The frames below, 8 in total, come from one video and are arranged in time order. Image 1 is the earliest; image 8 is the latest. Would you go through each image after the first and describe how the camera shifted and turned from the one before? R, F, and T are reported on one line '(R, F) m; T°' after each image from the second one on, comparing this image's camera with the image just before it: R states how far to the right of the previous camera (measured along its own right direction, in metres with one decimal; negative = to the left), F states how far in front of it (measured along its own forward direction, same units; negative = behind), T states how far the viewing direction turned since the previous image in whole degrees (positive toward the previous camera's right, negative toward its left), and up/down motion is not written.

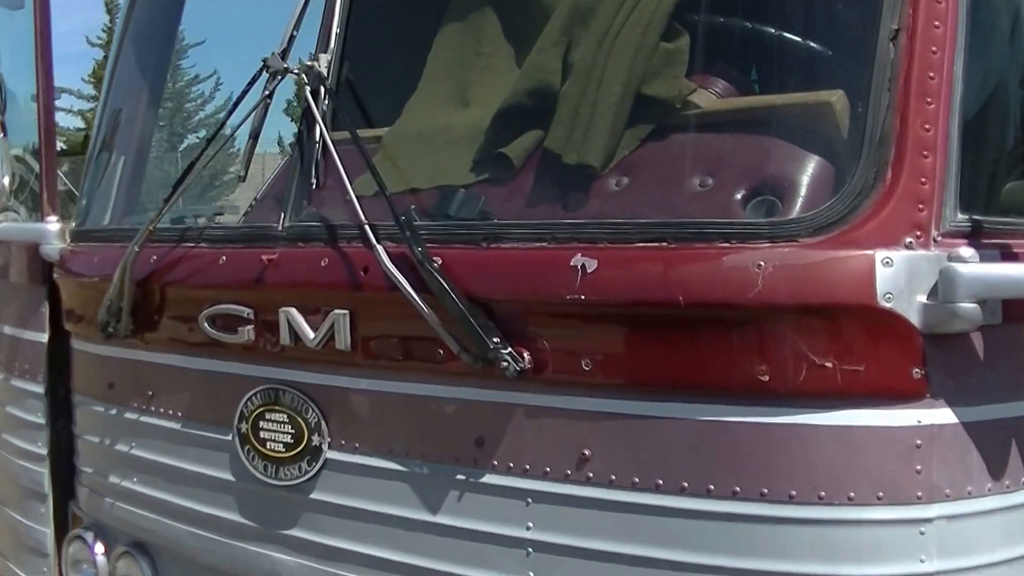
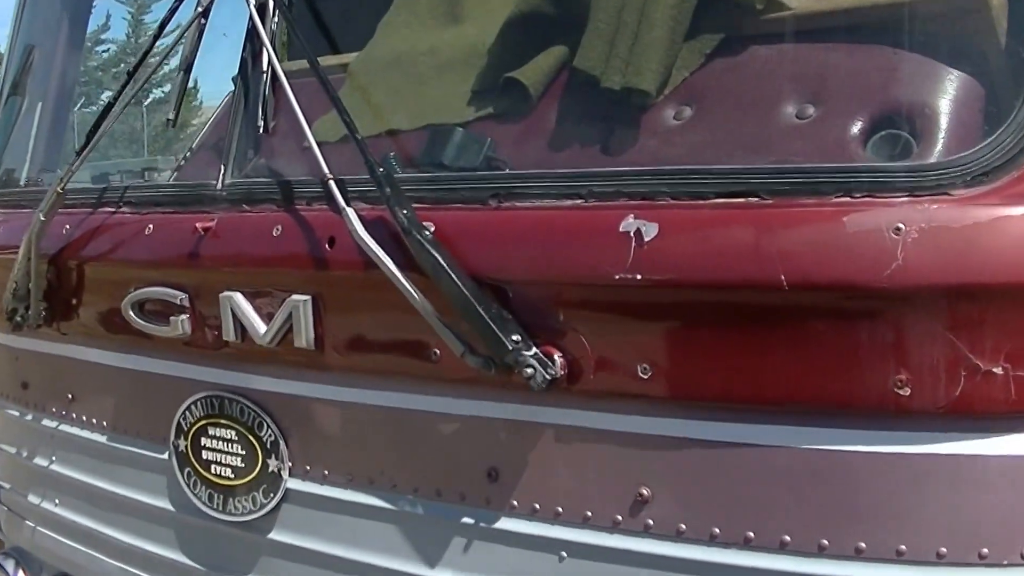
(-0.1, +0.9) m; +1°
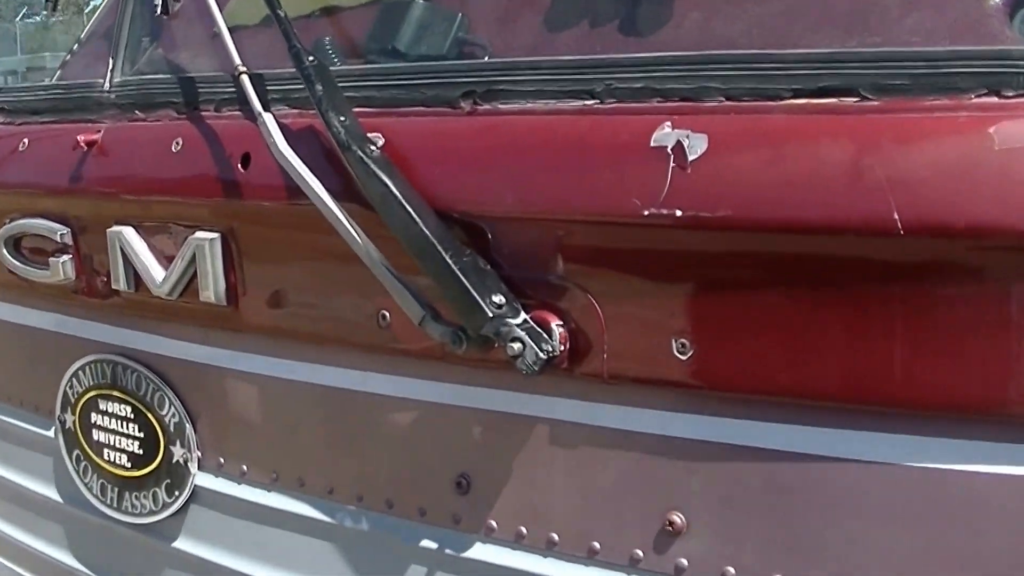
(0.0, +0.7) m; +1°
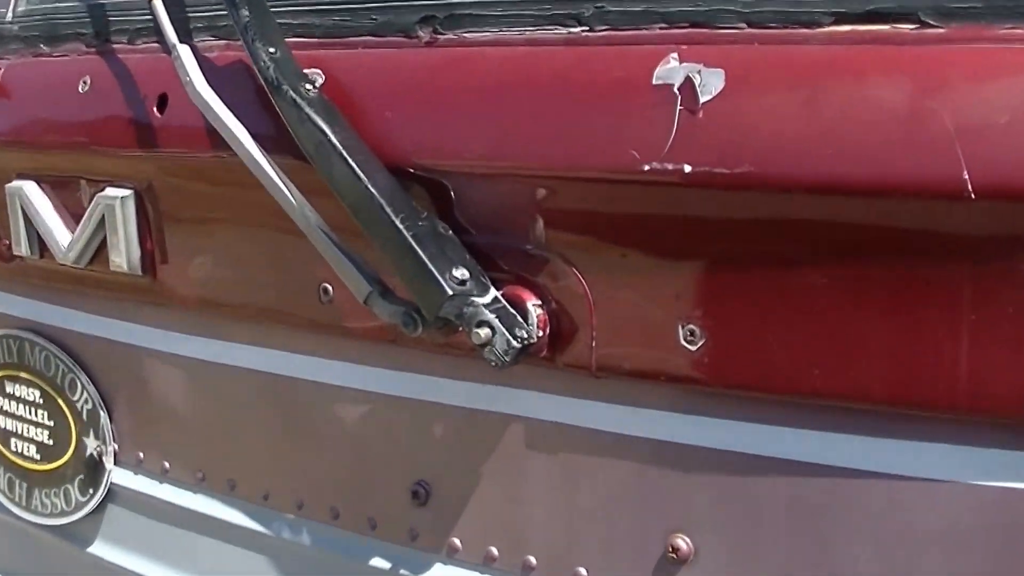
(0.0, +0.3) m; +1°
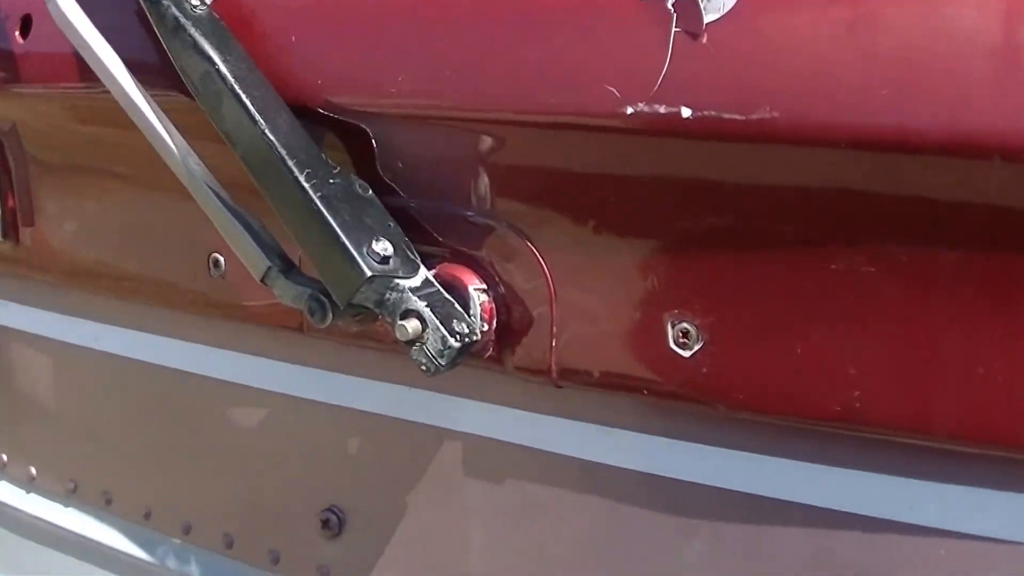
(0.0, +0.3) m; +1°
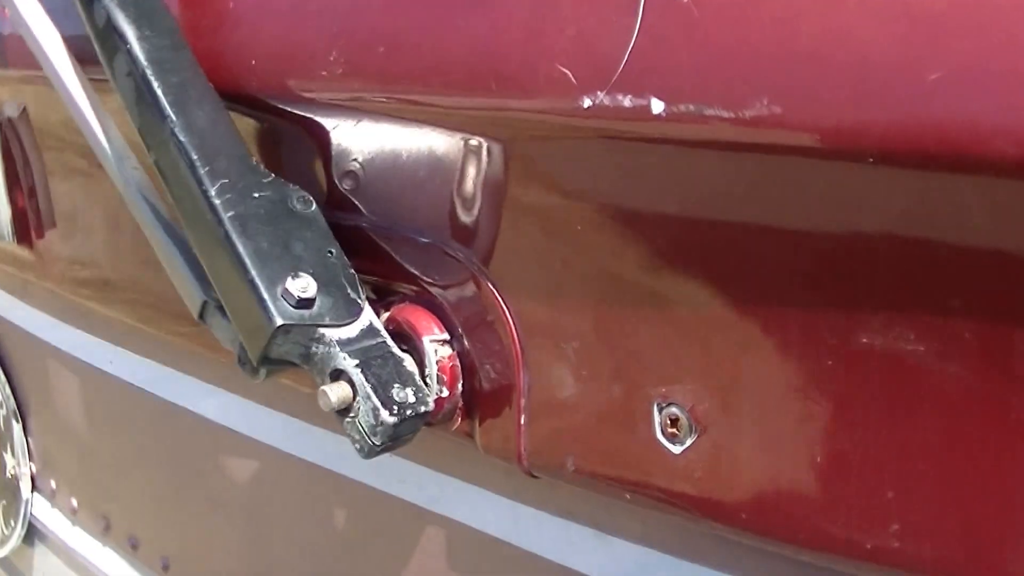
(+0.2, +0.3) m; -13°
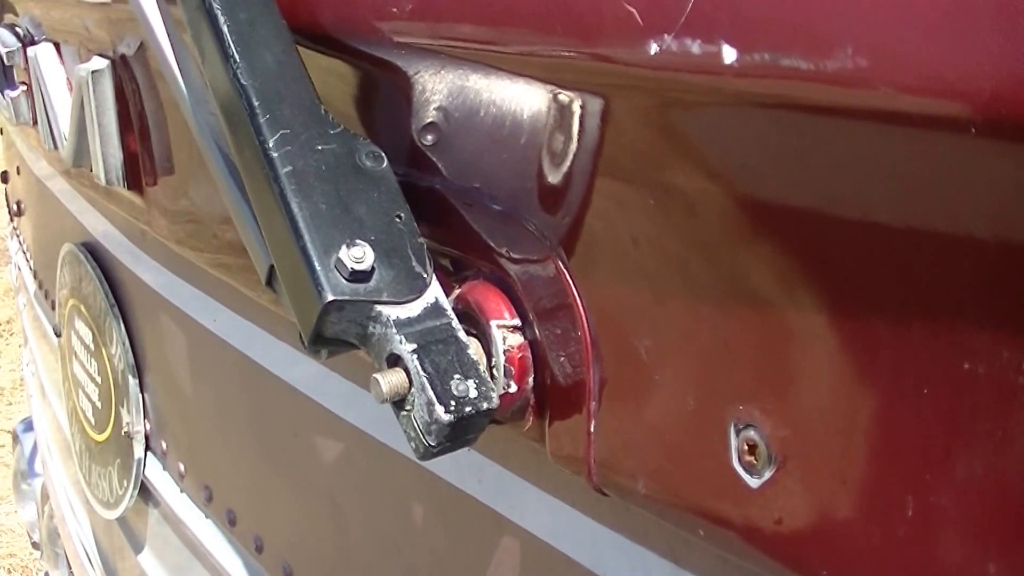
(+0.1, +0.1) m; -10°
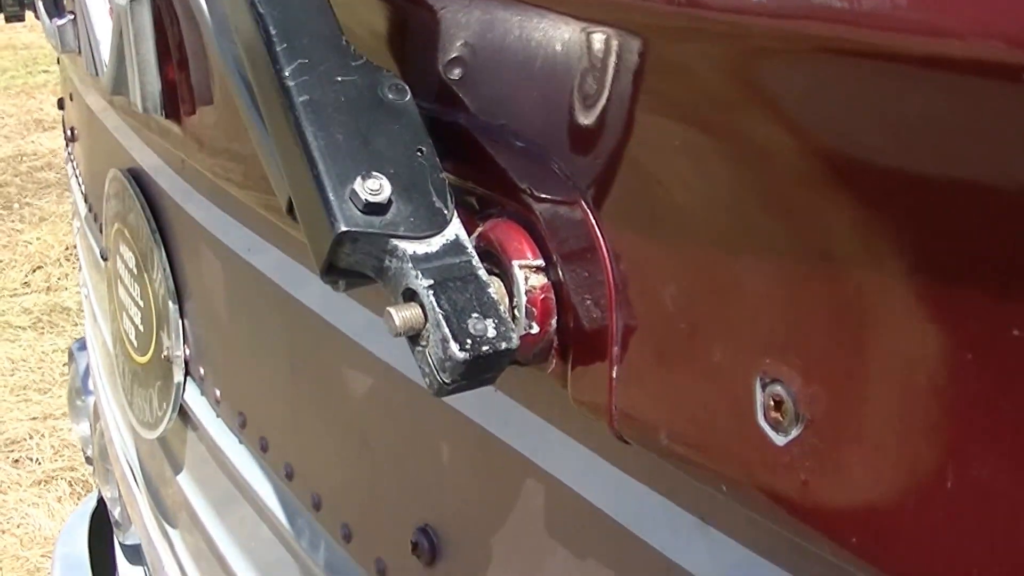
(0.0, 0.0) m; -2°
